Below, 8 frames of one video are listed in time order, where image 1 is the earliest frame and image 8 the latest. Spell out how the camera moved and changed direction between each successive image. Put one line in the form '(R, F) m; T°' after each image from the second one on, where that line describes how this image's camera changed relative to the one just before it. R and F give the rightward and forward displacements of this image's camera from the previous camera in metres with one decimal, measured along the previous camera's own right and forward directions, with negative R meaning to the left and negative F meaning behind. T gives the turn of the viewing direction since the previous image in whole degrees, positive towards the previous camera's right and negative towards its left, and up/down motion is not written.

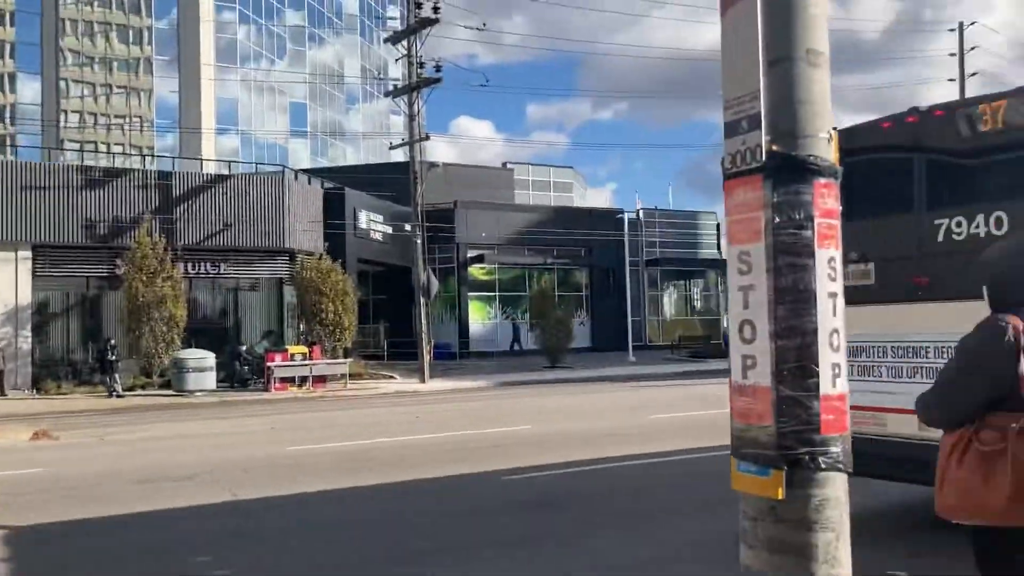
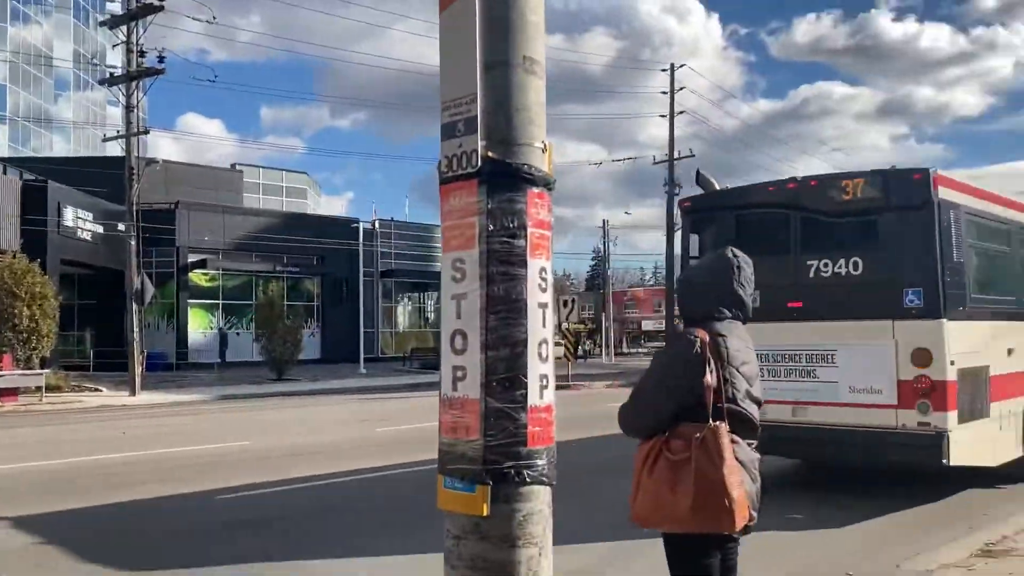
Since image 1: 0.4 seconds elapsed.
(+0.1, +0.2) m; +16°
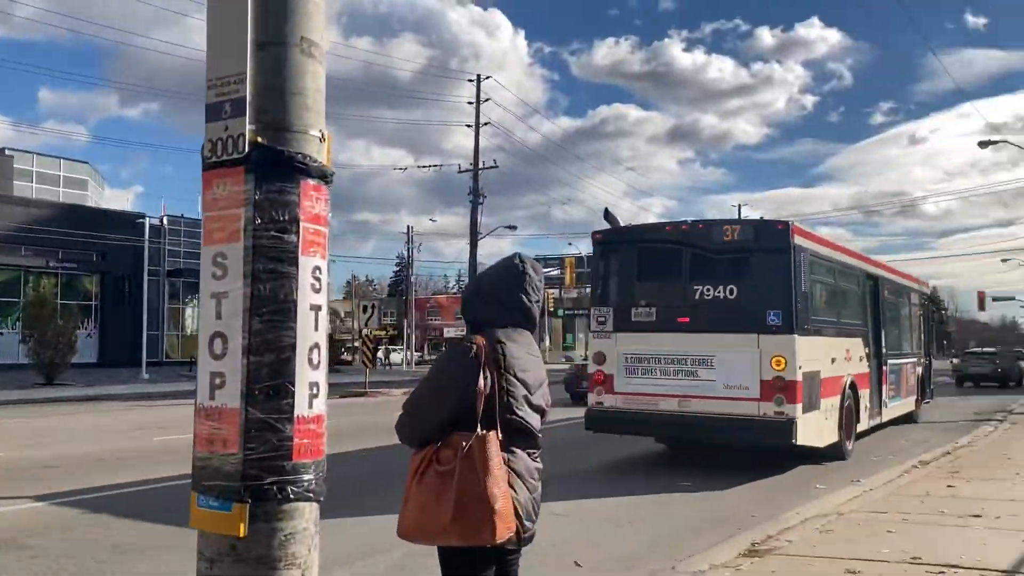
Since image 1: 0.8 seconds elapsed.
(+0.1, +0.2) m; +12°
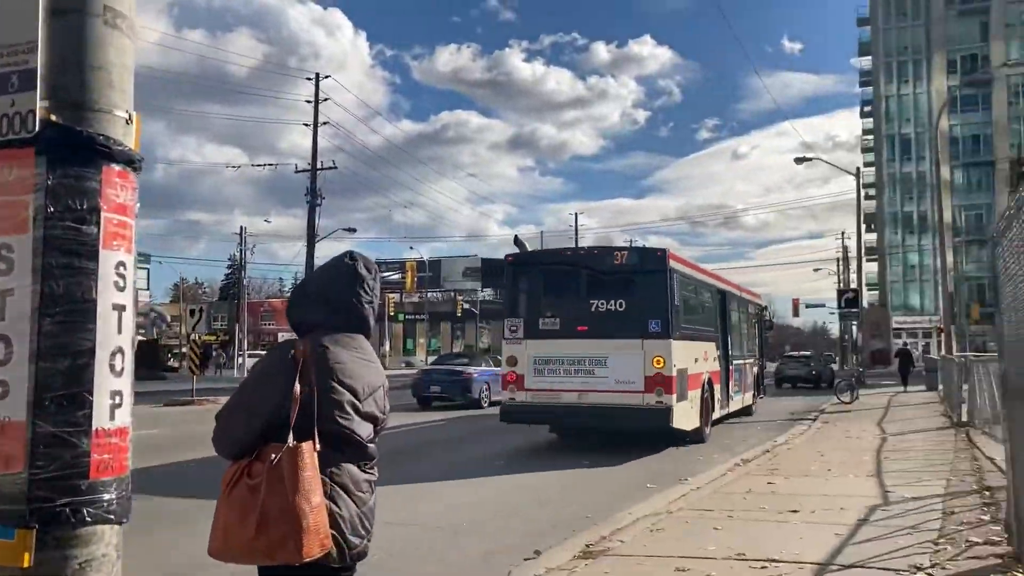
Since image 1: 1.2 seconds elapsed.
(0.0, +0.1) m; +10°
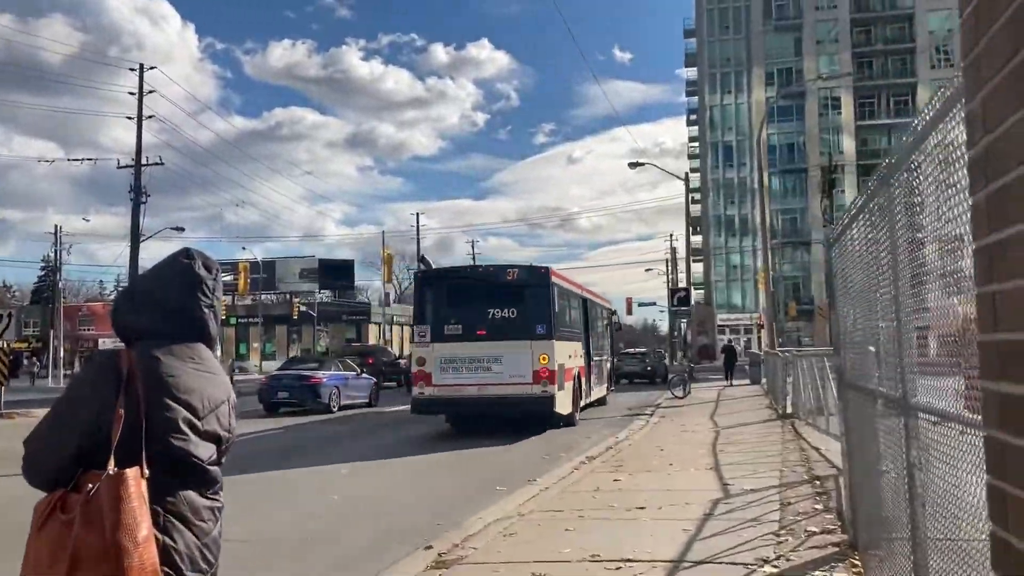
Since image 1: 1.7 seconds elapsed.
(-0.1, +0.2) m; +10°
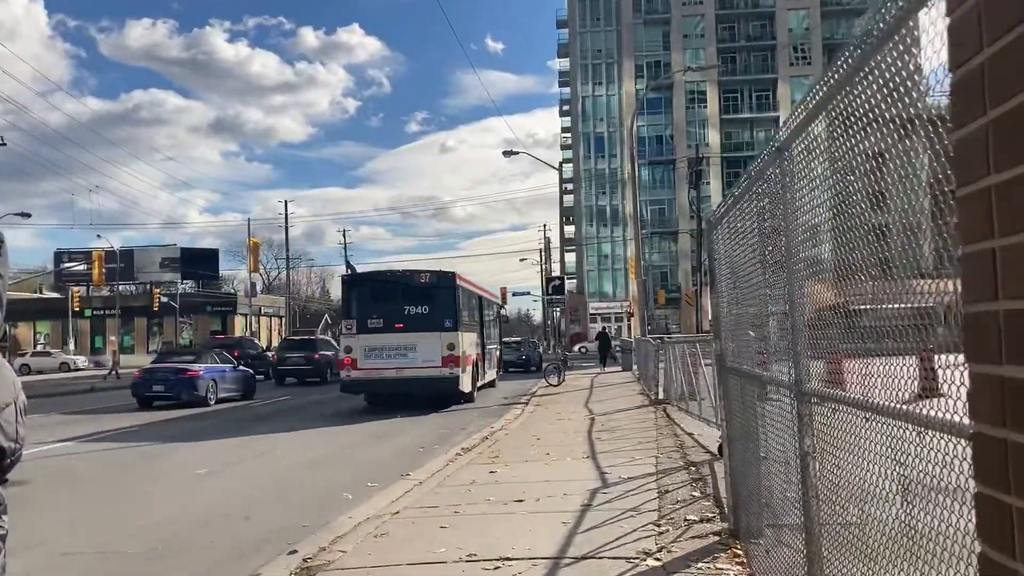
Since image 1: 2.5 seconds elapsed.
(0.0, +0.4) m; +8°
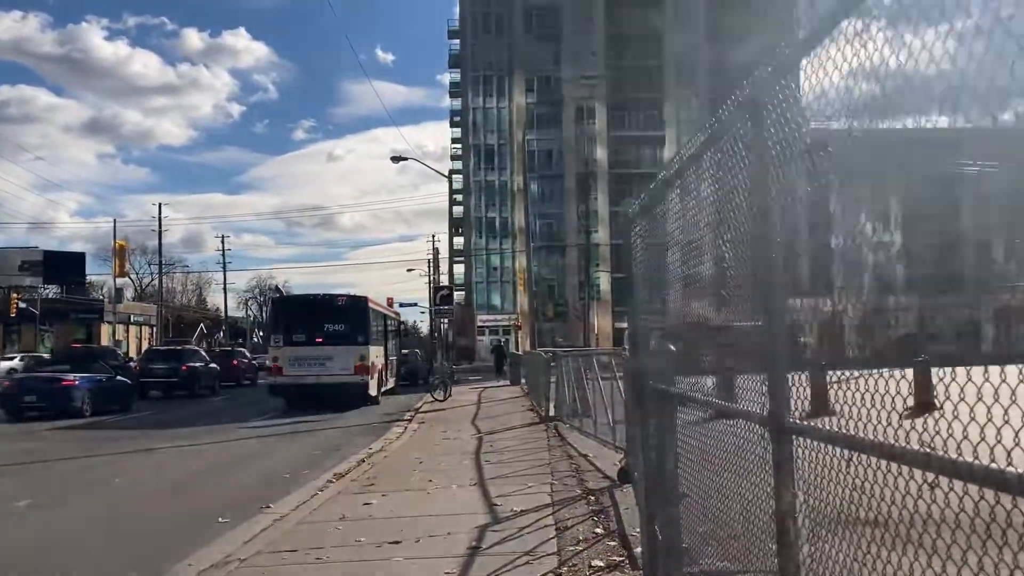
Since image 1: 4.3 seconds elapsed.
(+0.1, +1.2) m; +7°
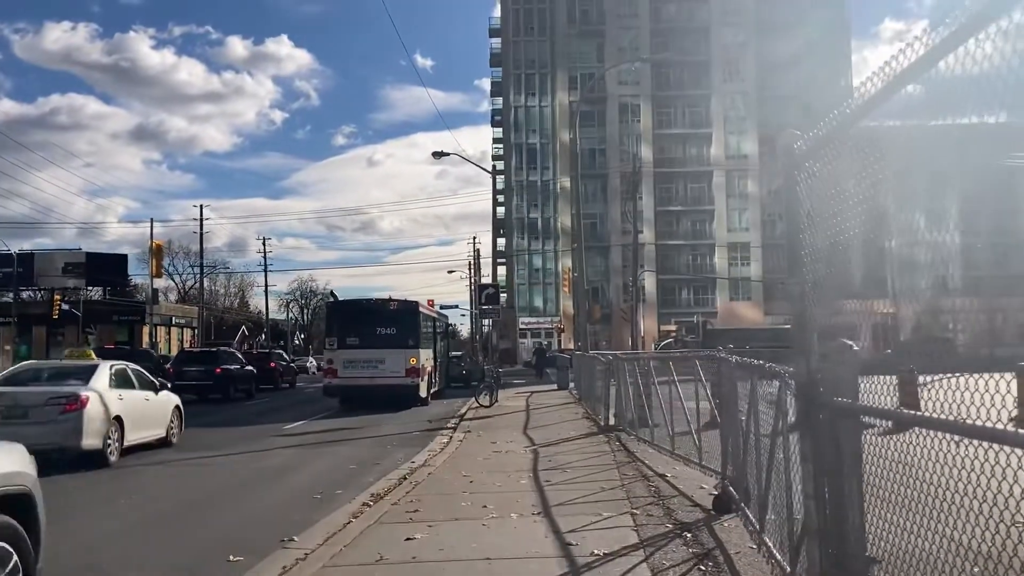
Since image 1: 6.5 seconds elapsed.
(-0.3, +1.7) m; -2°
